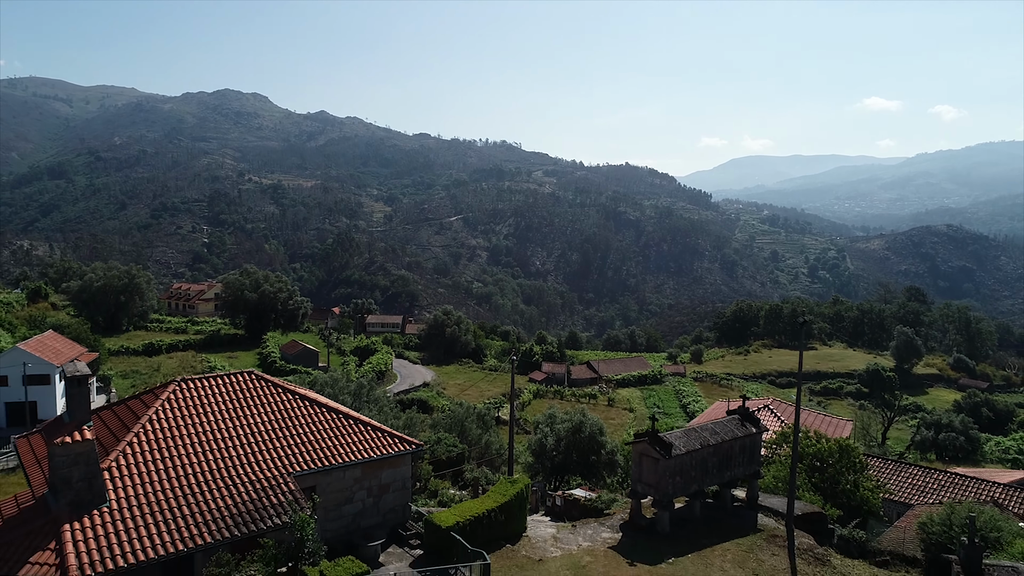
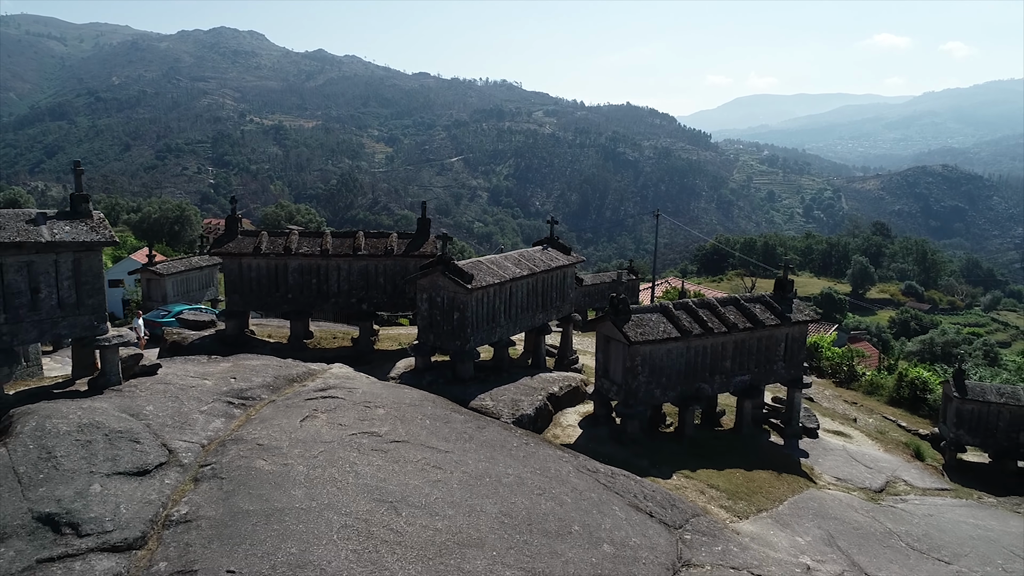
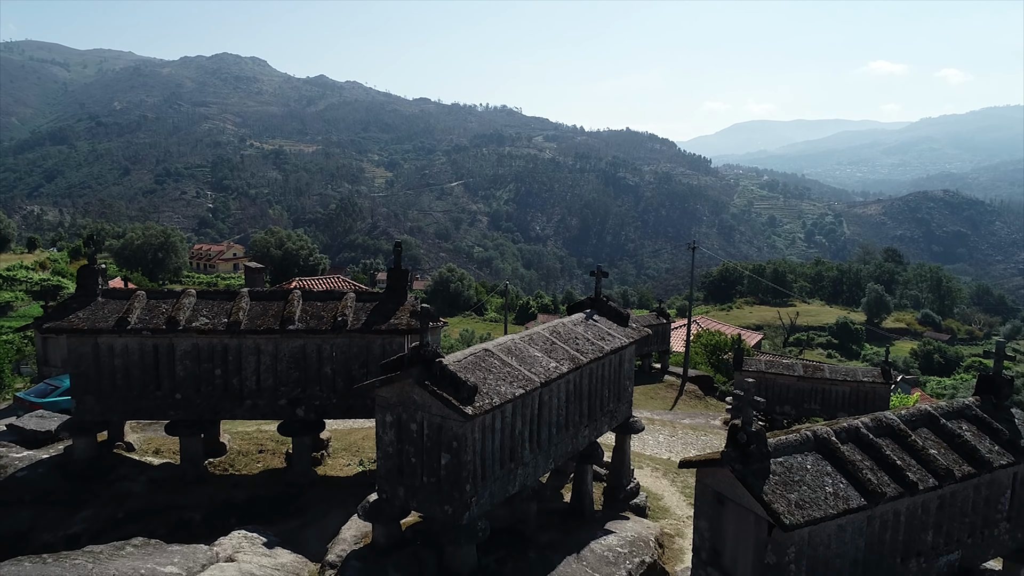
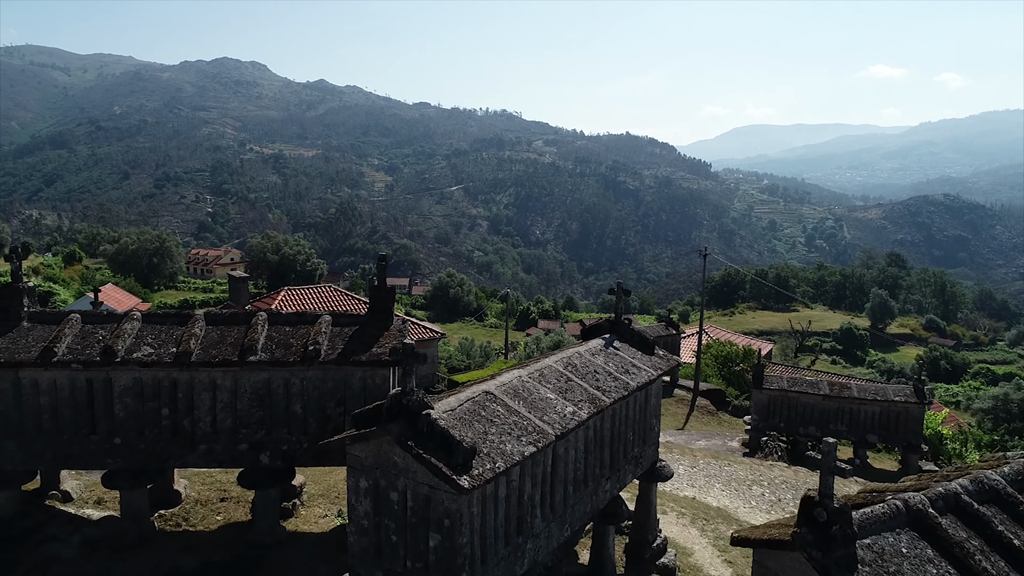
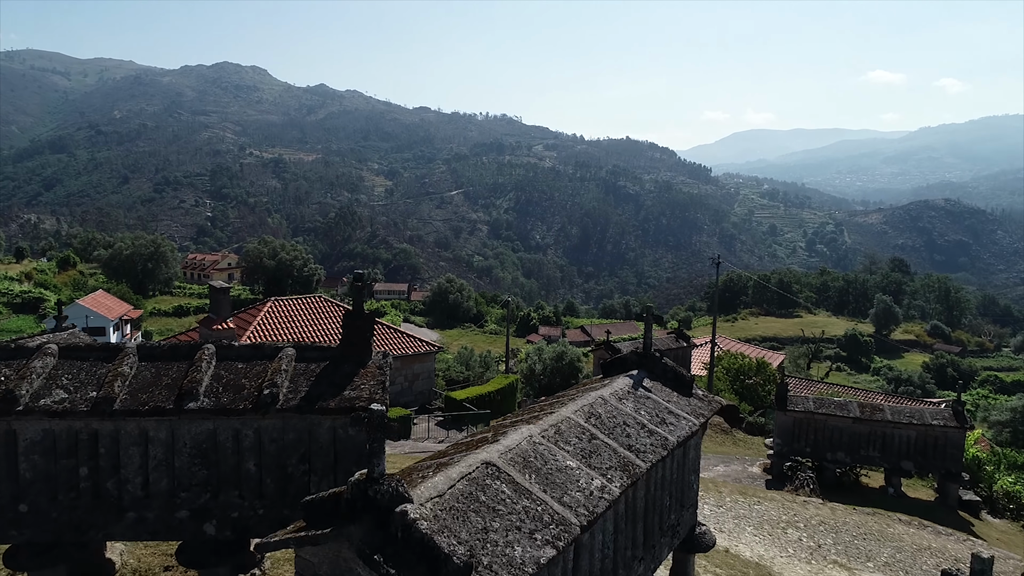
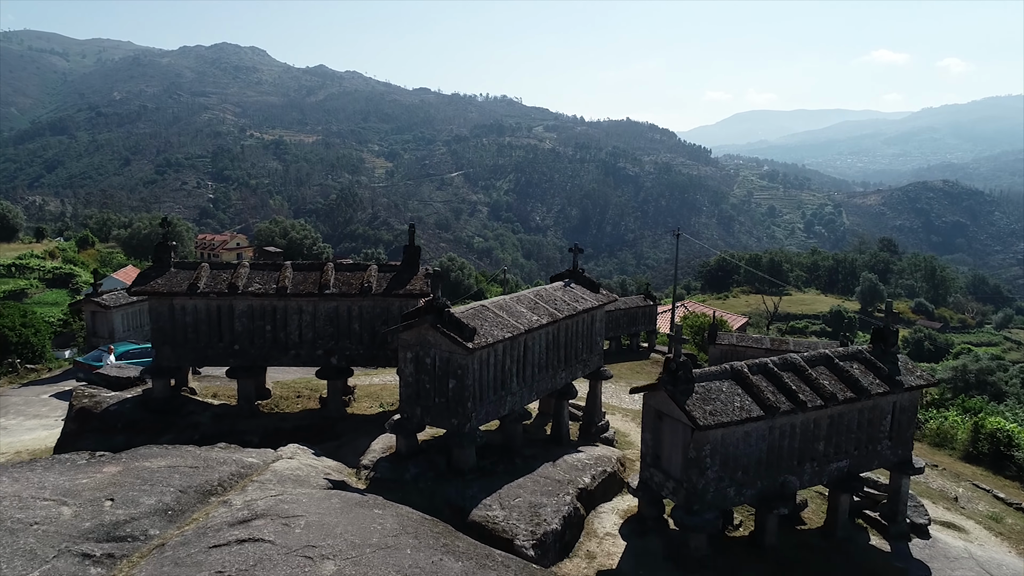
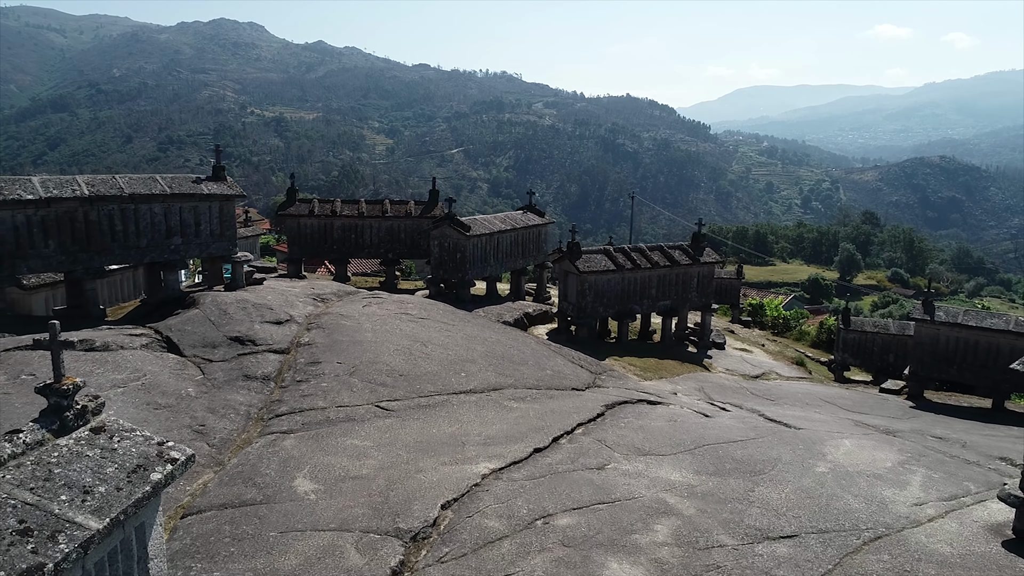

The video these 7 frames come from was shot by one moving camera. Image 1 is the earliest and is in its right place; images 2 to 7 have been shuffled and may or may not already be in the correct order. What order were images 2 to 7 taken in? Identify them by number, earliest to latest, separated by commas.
5, 4, 3, 6, 2, 7
